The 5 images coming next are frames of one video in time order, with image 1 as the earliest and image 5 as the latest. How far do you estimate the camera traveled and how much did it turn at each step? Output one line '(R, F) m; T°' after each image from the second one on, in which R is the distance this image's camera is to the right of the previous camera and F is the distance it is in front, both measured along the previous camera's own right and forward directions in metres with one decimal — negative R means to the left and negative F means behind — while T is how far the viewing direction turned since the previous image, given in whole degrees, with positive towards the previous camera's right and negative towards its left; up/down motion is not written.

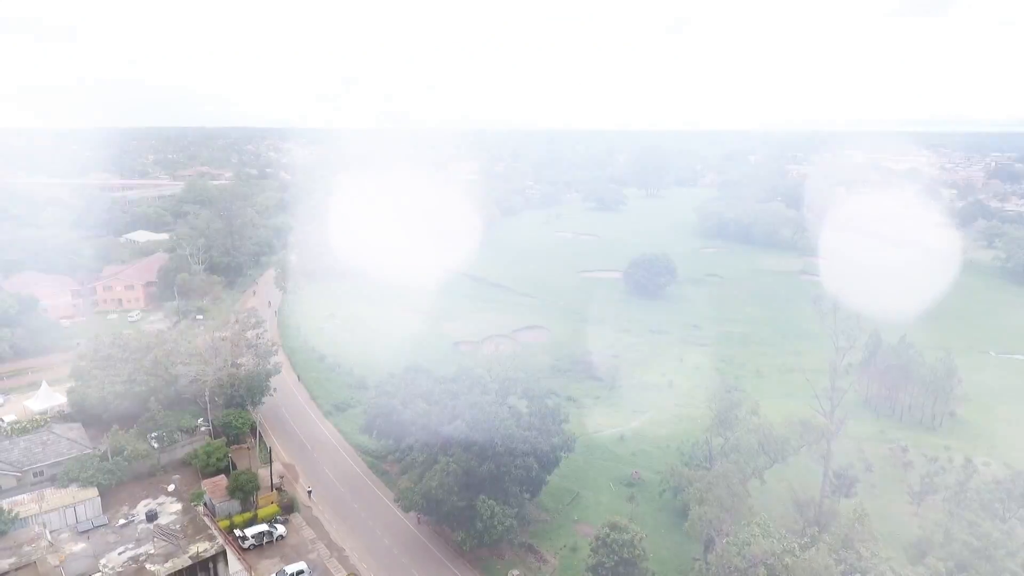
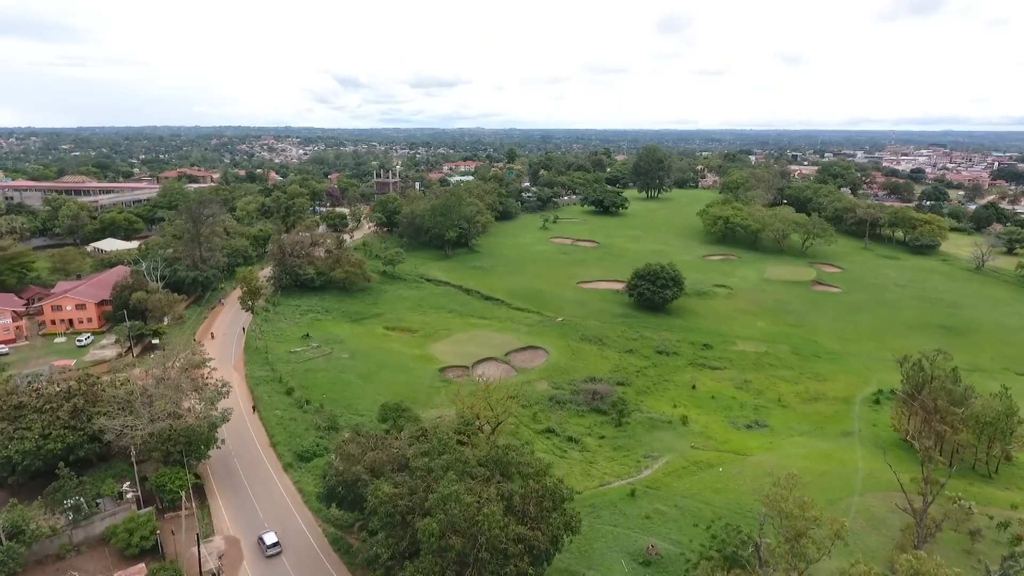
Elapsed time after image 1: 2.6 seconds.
(+0.2, +4.5) m; 0°
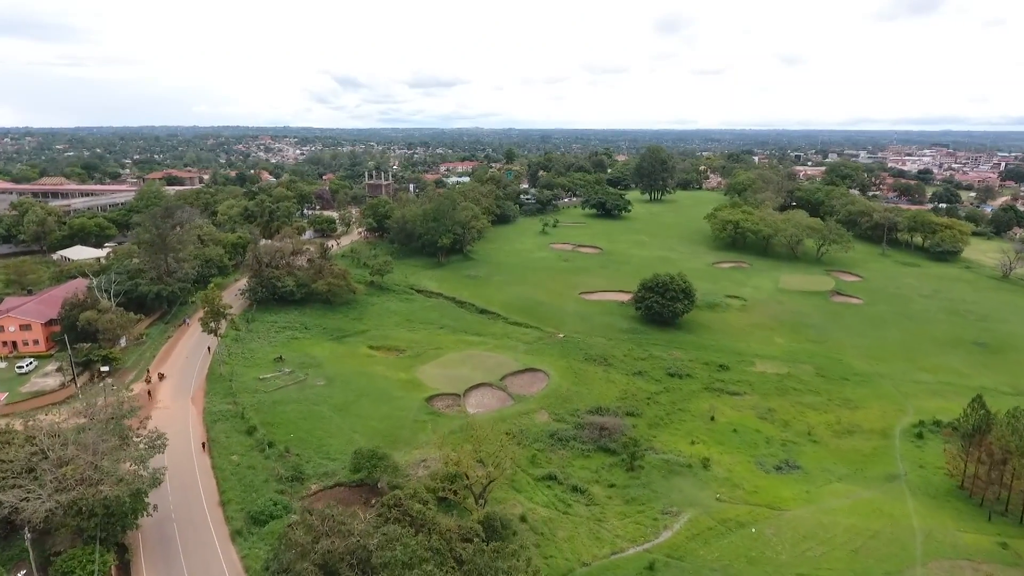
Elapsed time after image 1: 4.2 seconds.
(+0.2, +4.4) m; 0°
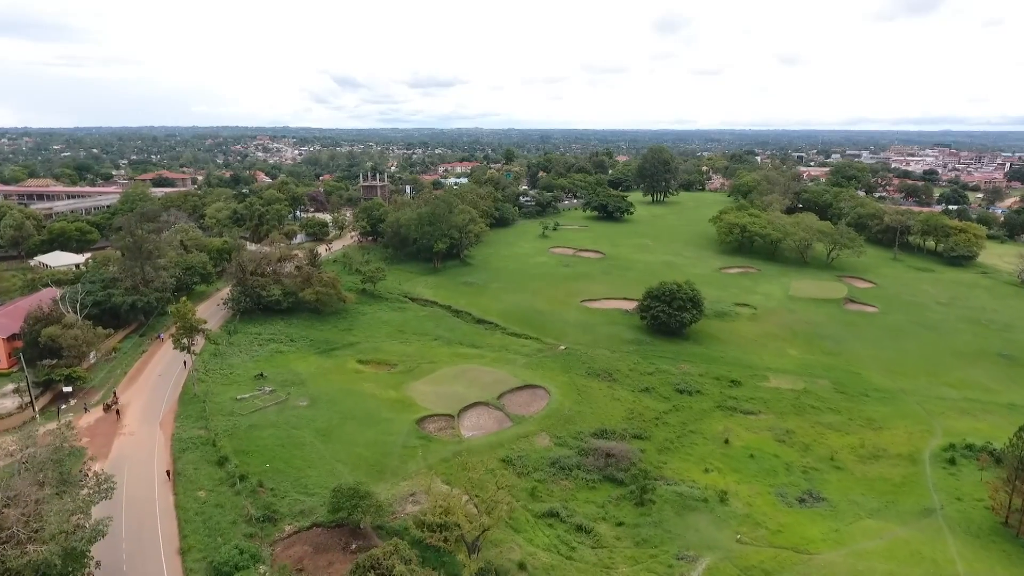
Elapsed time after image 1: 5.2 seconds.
(+0.1, +2.7) m; 0°
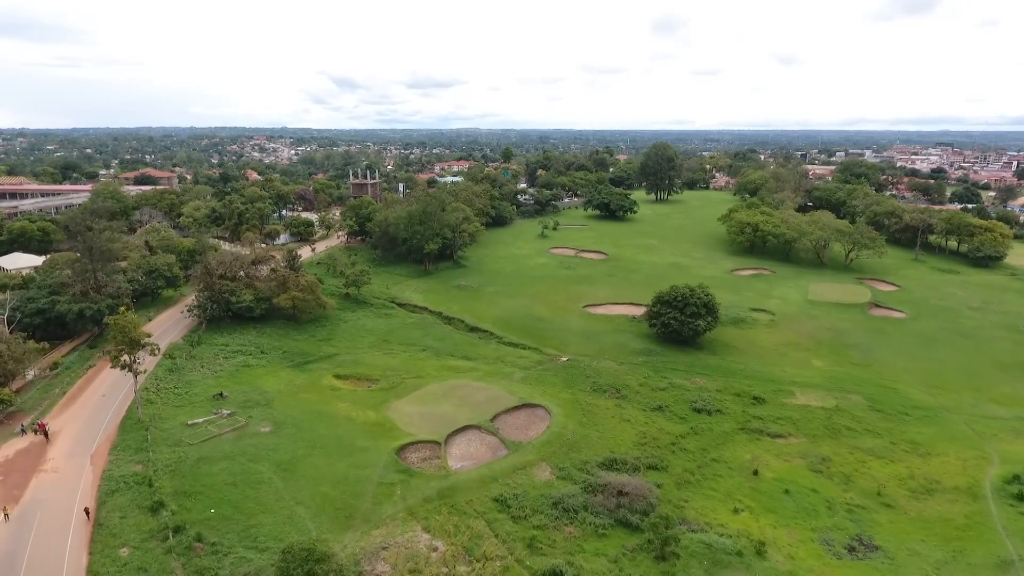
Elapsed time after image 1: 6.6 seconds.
(+0.2, +4.5) m; 0°
